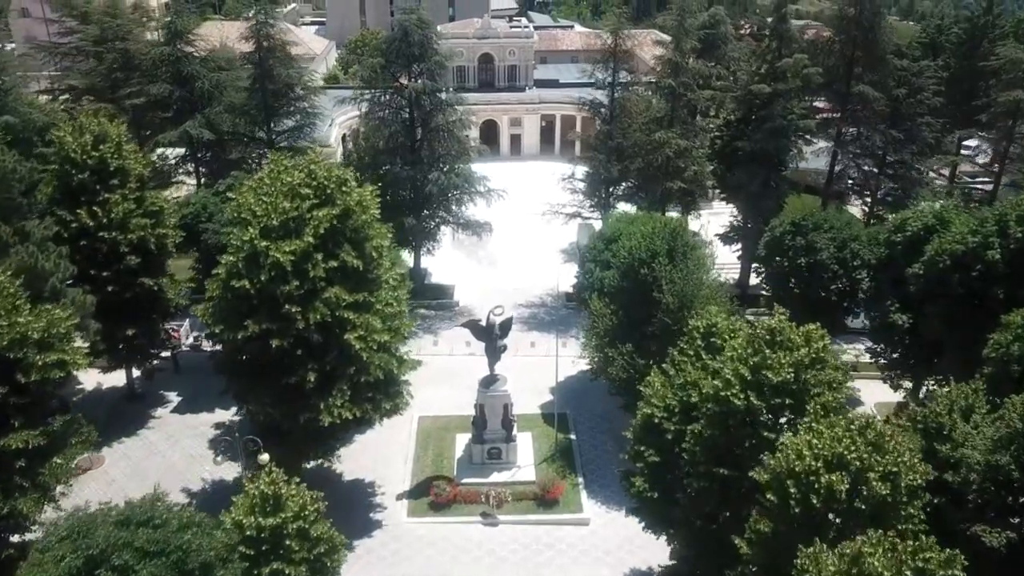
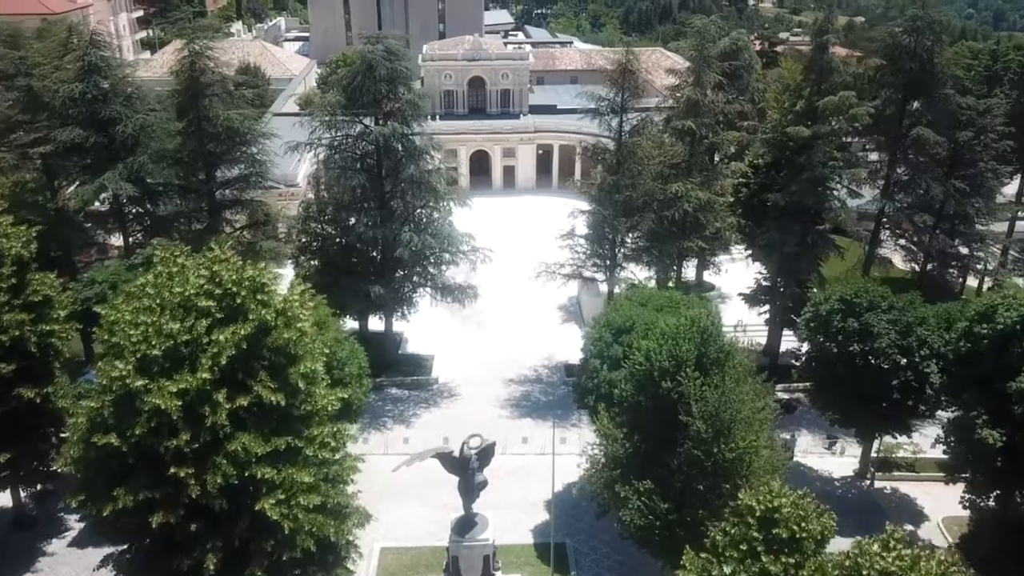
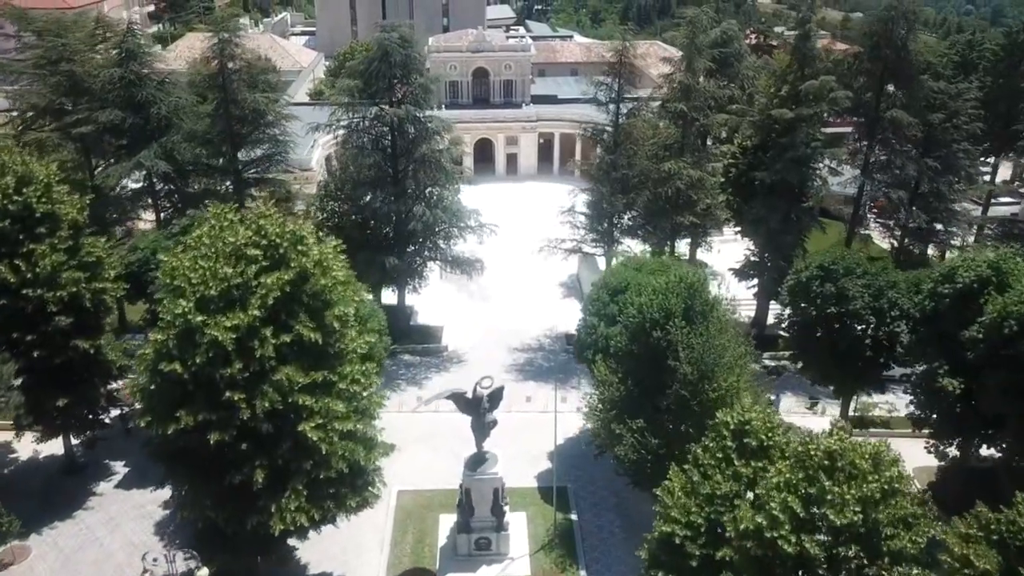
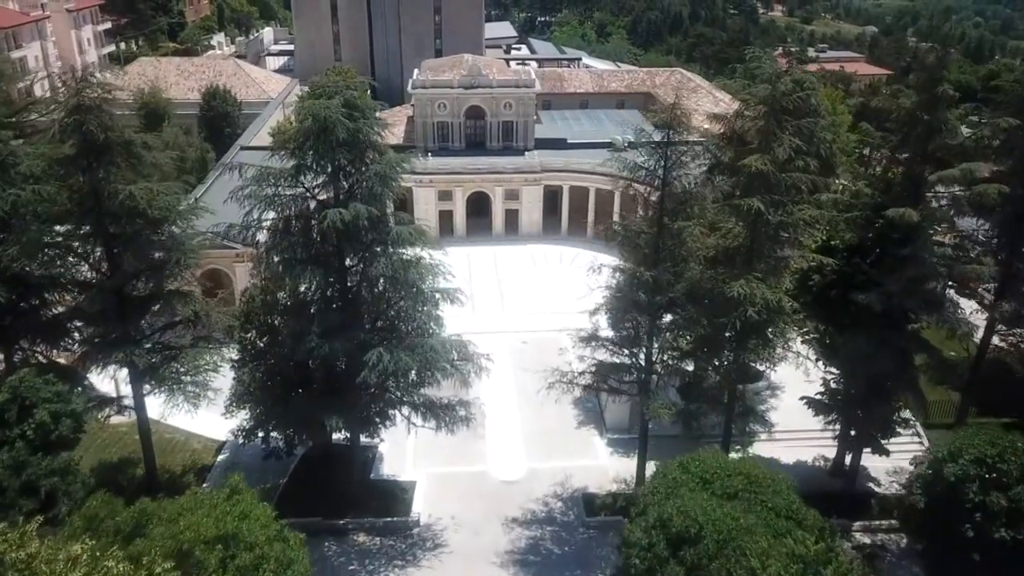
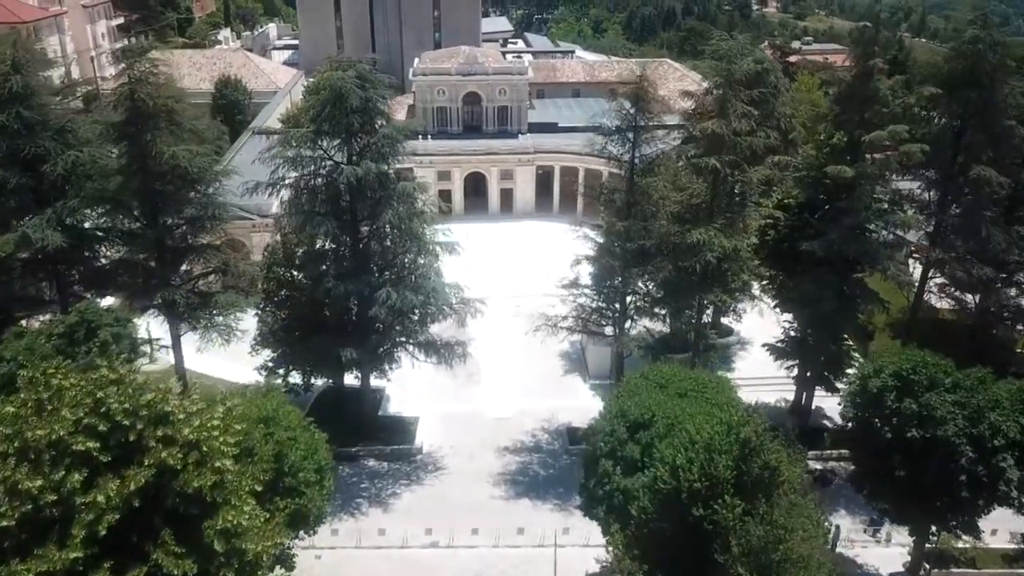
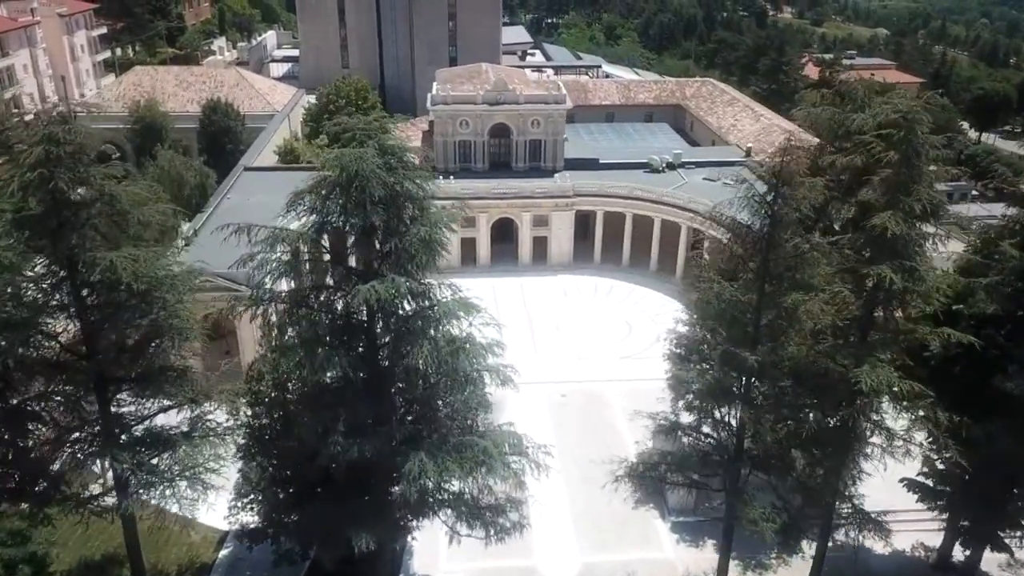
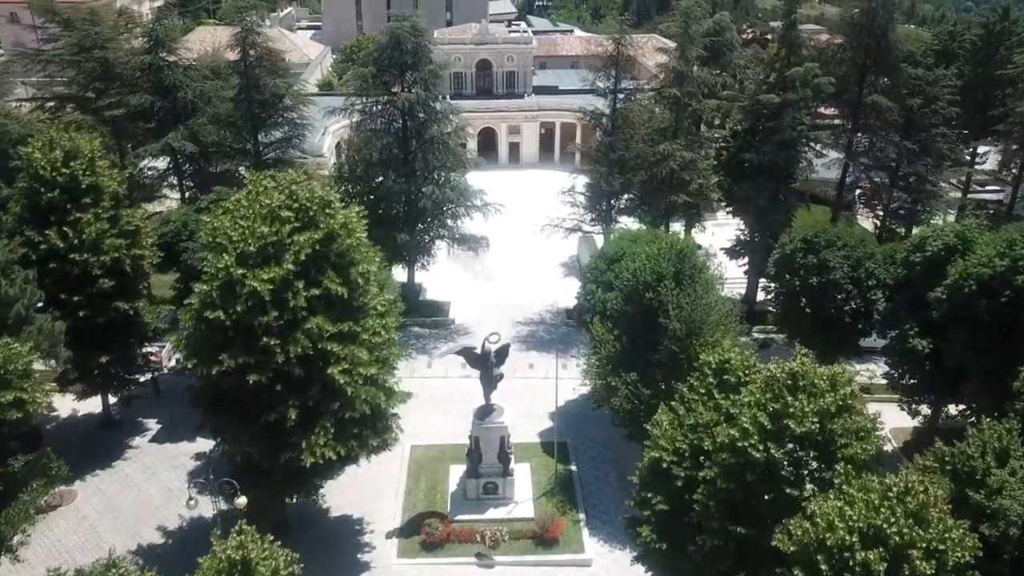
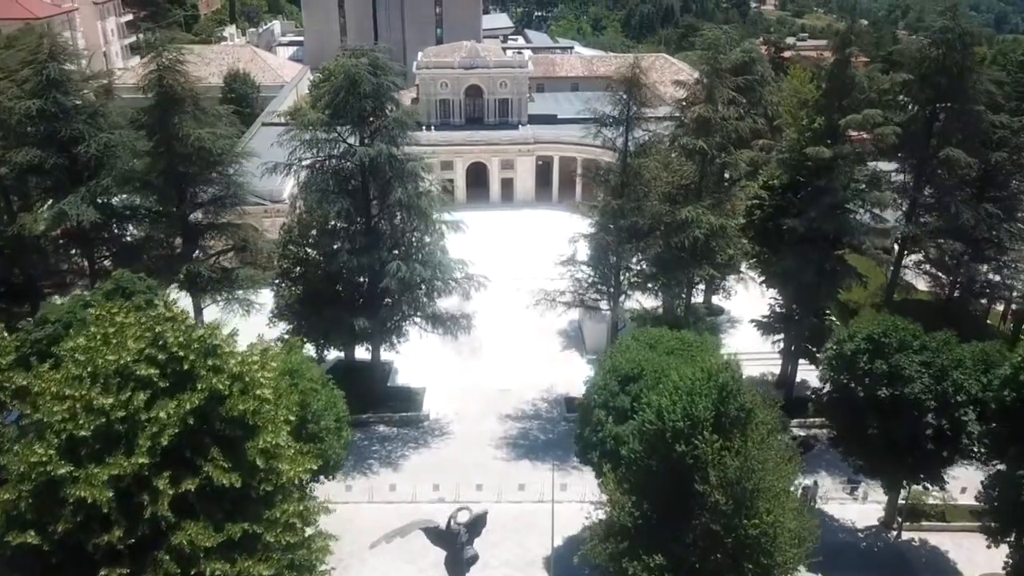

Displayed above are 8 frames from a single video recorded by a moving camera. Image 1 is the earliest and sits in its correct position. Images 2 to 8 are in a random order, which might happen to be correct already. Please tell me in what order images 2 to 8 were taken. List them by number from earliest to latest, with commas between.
7, 3, 2, 8, 5, 4, 6
